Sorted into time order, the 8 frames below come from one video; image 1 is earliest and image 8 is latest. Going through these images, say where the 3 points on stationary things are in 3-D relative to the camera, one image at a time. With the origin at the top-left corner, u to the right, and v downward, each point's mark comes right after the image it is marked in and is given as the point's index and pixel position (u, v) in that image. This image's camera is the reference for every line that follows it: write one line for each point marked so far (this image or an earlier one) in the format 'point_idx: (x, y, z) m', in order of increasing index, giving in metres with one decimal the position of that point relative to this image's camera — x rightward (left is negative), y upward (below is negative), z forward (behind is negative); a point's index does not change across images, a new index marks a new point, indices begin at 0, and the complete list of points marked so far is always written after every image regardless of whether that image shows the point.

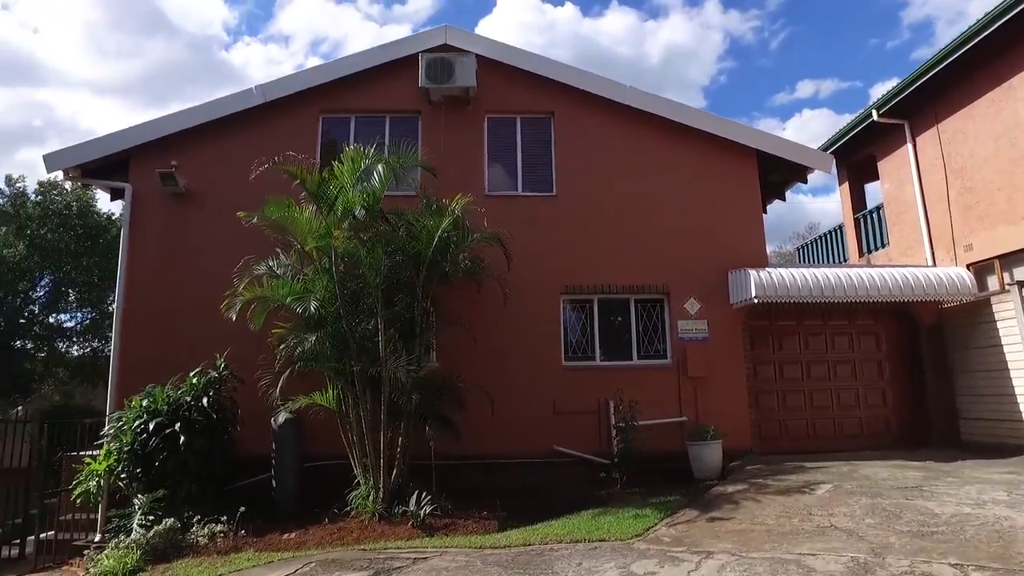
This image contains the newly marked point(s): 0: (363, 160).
0: (-1.8, +1.6, +8.1) m
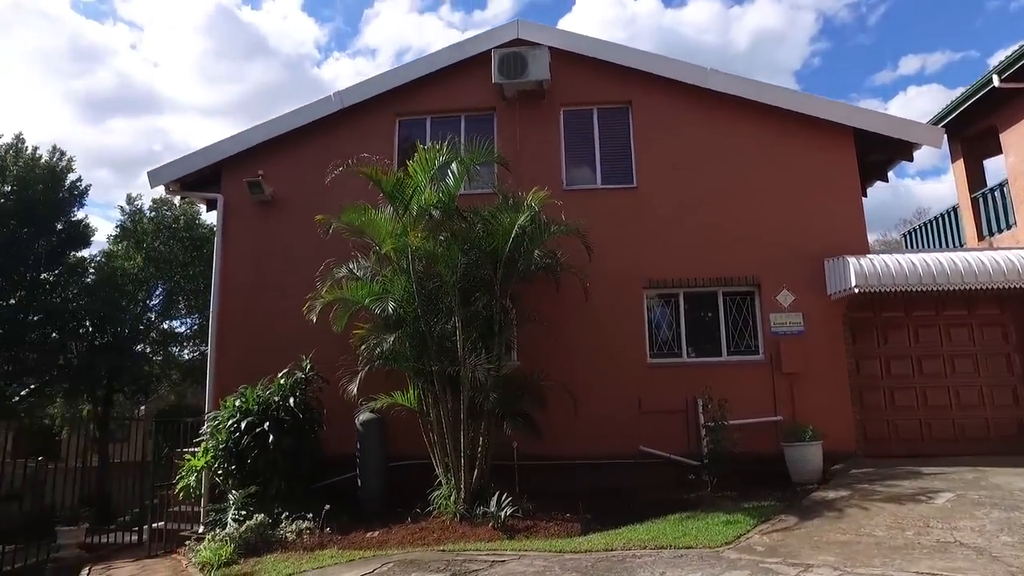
0: (-0.9, +1.6, +8.1) m
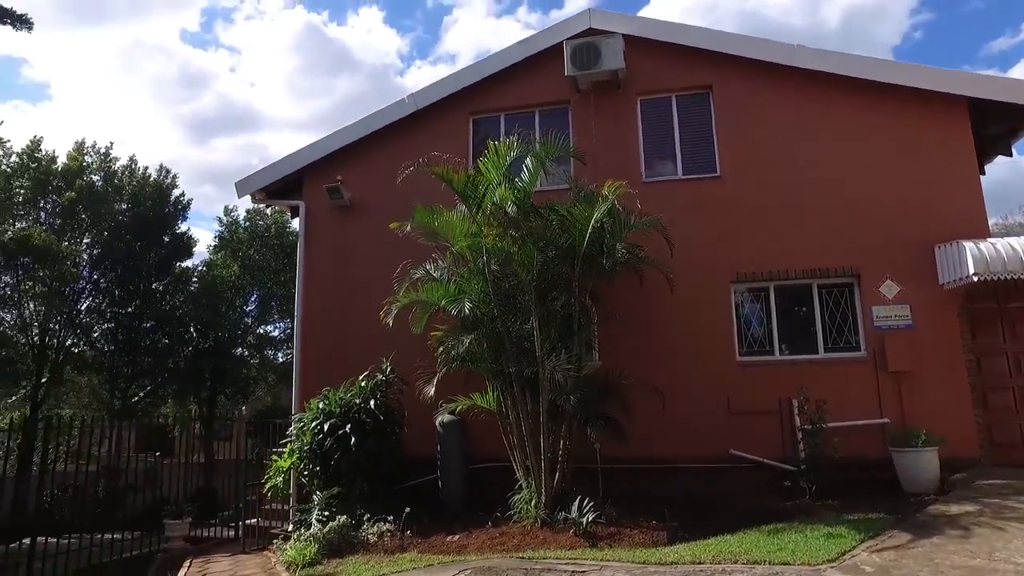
0: (0.0, +1.6, +8.0) m
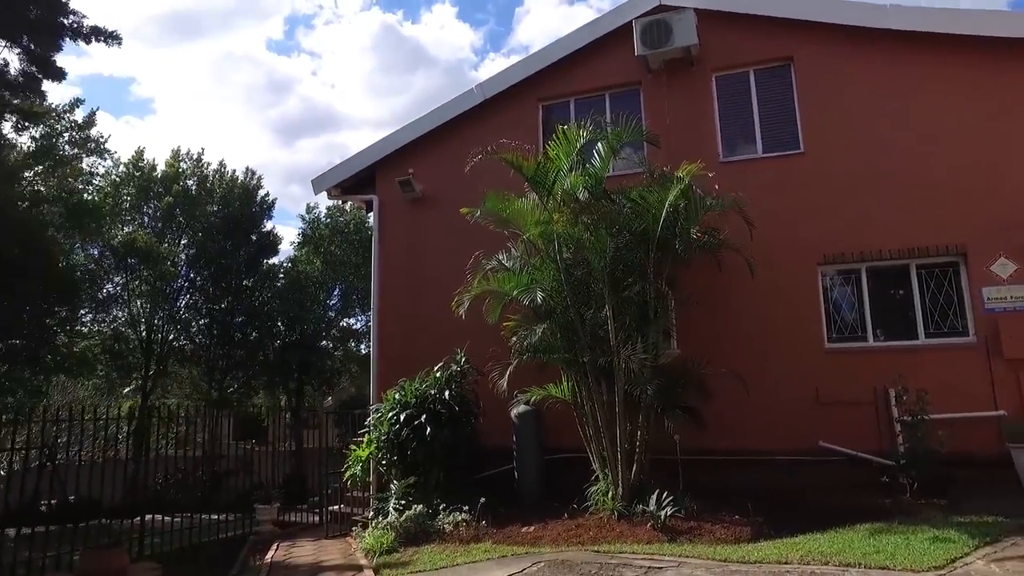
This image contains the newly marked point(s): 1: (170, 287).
0: (+0.8, +1.8, +7.8) m
1: (-9.8, 0.0, +19.1) m
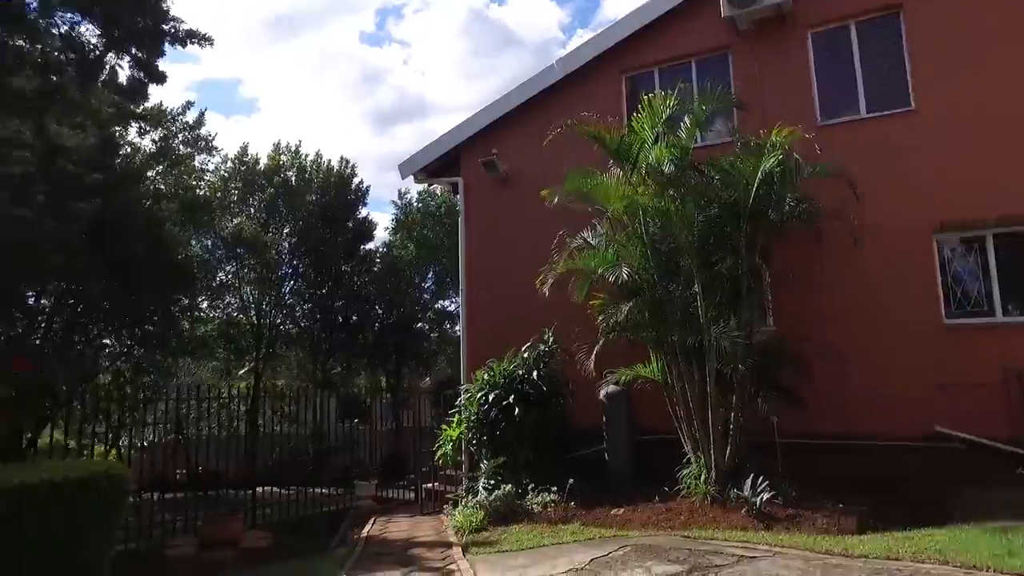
0: (+1.7, +2.0, +7.5) m
1: (-7.1, +0.4, +20.2) m
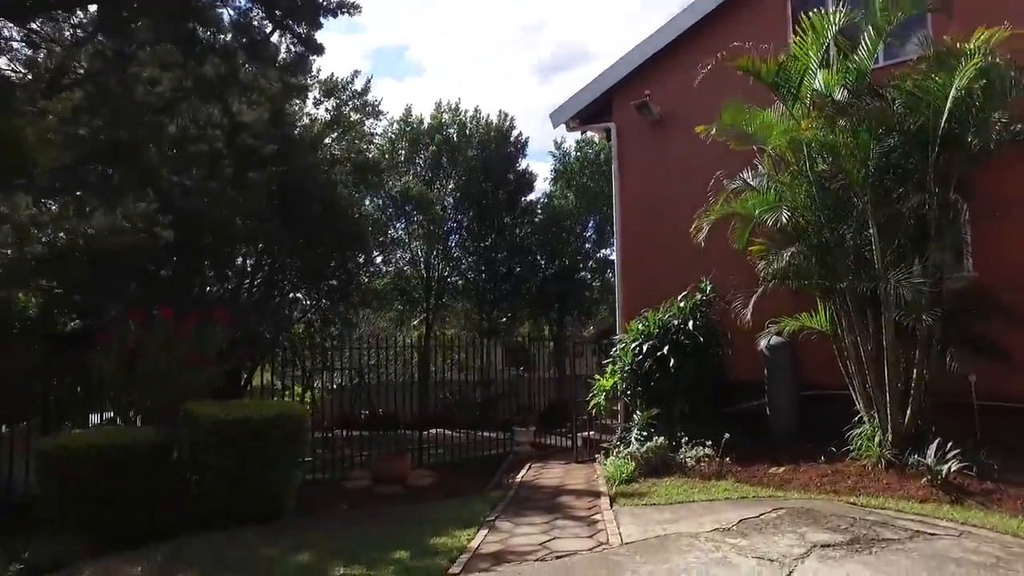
0: (+3.2, +2.6, +6.6) m
1: (-2.3, +1.9, +21.2) m
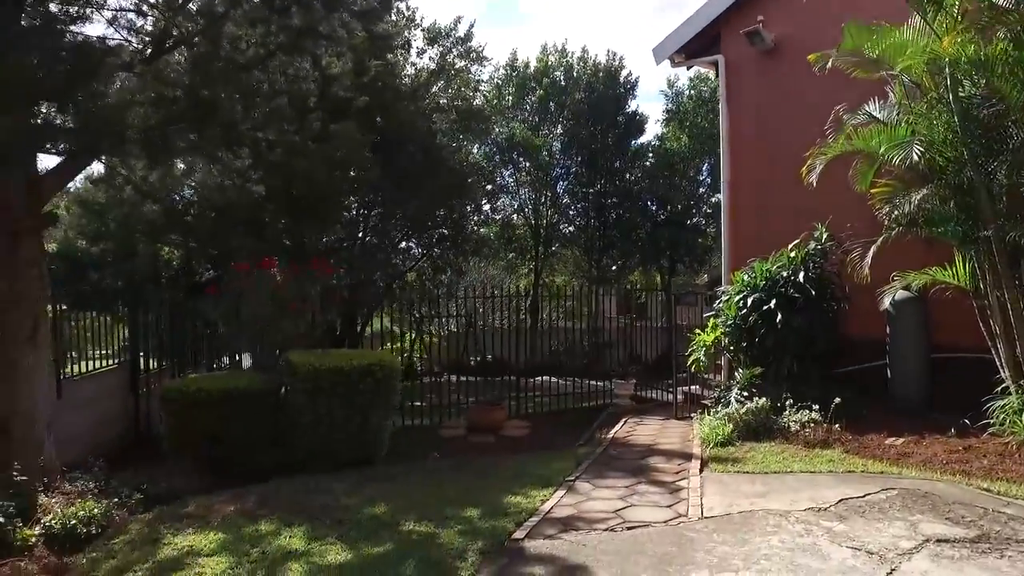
0: (+3.9, +3.0, +5.4) m
1: (+1.0, +3.5, +20.8) m
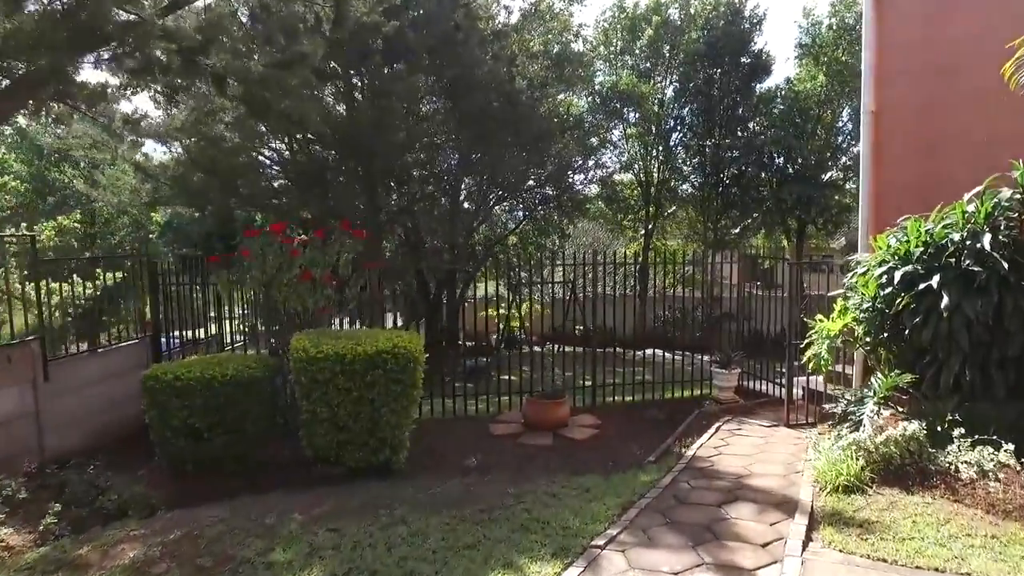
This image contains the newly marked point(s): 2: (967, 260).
0: (+3.9, +3.1, +2.8) m
1: (+3.8, +4.4, +18.3) m
2: (+3.4, +0.2, +5.0) m
